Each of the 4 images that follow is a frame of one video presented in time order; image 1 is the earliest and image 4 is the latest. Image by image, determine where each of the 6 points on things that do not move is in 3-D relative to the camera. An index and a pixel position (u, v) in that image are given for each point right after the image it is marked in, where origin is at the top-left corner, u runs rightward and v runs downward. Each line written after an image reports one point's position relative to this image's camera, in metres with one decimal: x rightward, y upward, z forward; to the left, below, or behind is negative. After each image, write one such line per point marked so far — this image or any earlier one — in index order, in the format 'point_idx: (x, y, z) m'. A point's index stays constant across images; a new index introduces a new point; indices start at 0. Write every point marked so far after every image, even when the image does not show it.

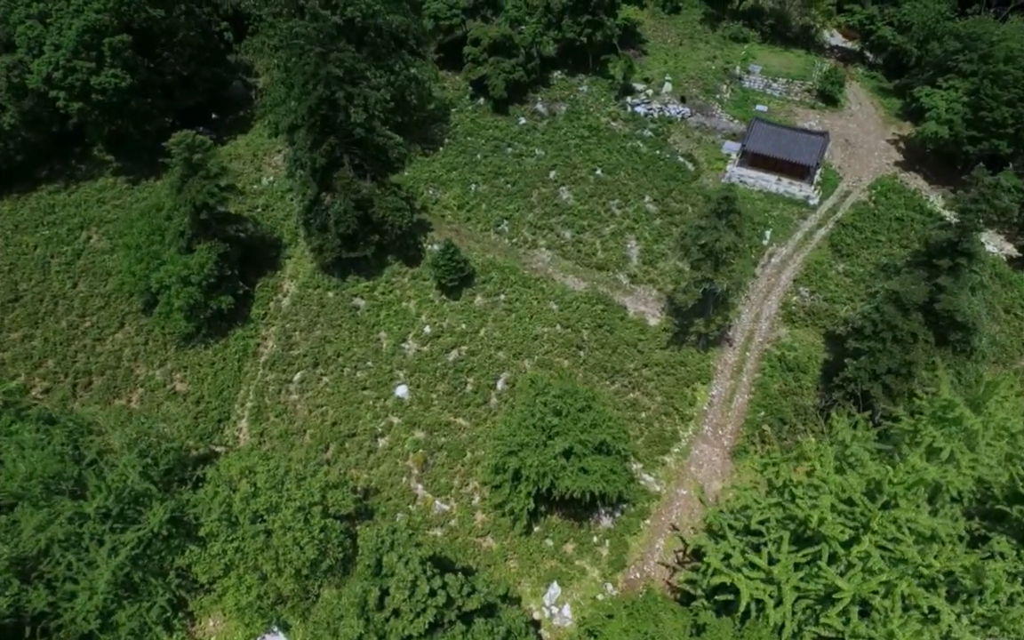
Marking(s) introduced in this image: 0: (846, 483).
0: (+8.1, -4.0, +17.3) m
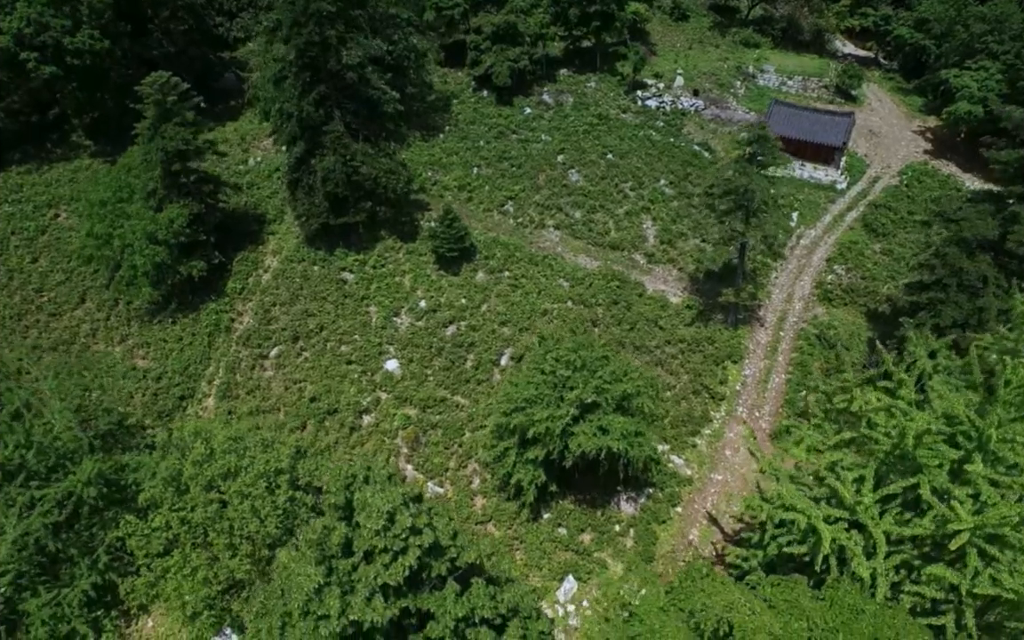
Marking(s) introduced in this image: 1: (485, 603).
0: (+8.3, -1.7, +13.8) m
1: (-0.5, -5.2, +13.1) m
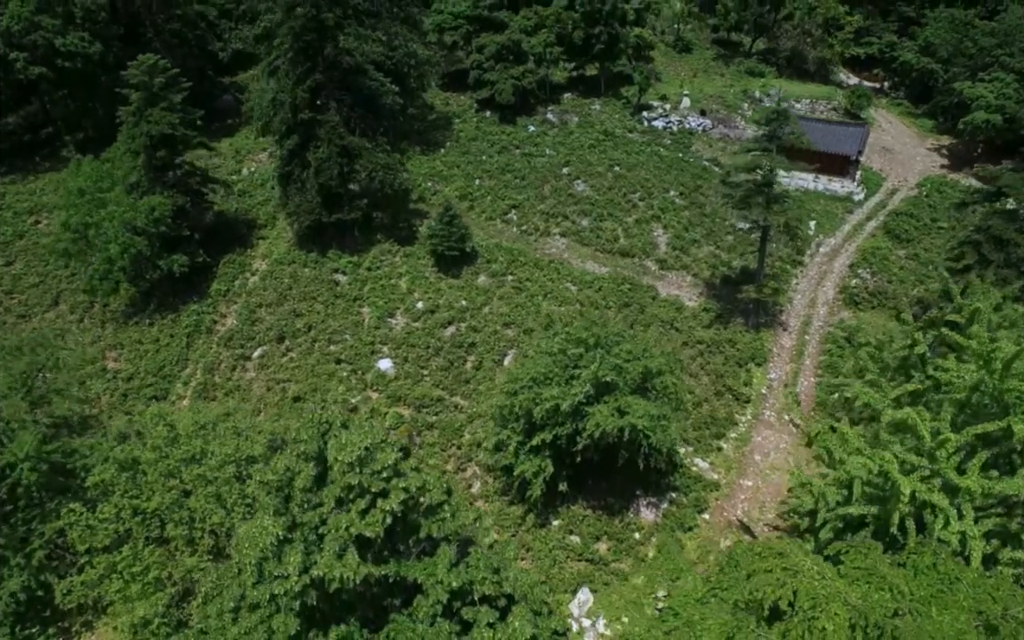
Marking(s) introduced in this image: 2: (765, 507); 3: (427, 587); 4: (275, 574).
0: (+8.4, -0.4, +11.8) m
1: (-0.4, -3.8, +10.7) m
2: (+6.8, -5.0, +19.0) m
3: (-1.2, -3.9, +10.4) m
4: (-3.2, -3.5, +9.7) m
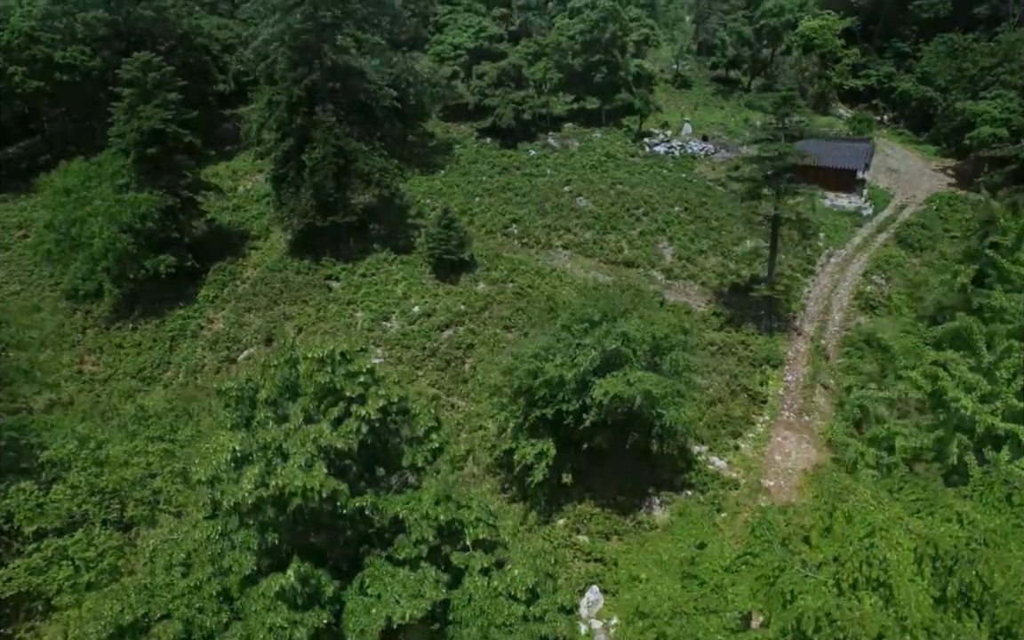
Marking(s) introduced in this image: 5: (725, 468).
0: (+8.4, +0.7, +10.6) m
1: (-0.4, -2.6, +9.2) m
2: (+6.8, -4.5, +17.4) m
3: (-1.3, -2.6, +8.9) m
4: (-3.2, -2.1, +8.2) m
5: (+5.5, -3.8, +18.3) m
